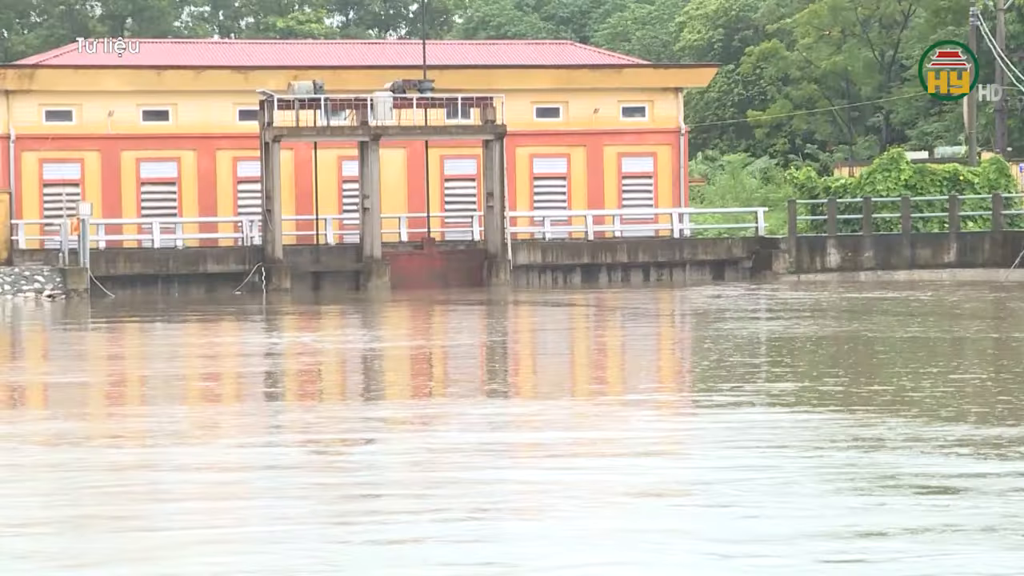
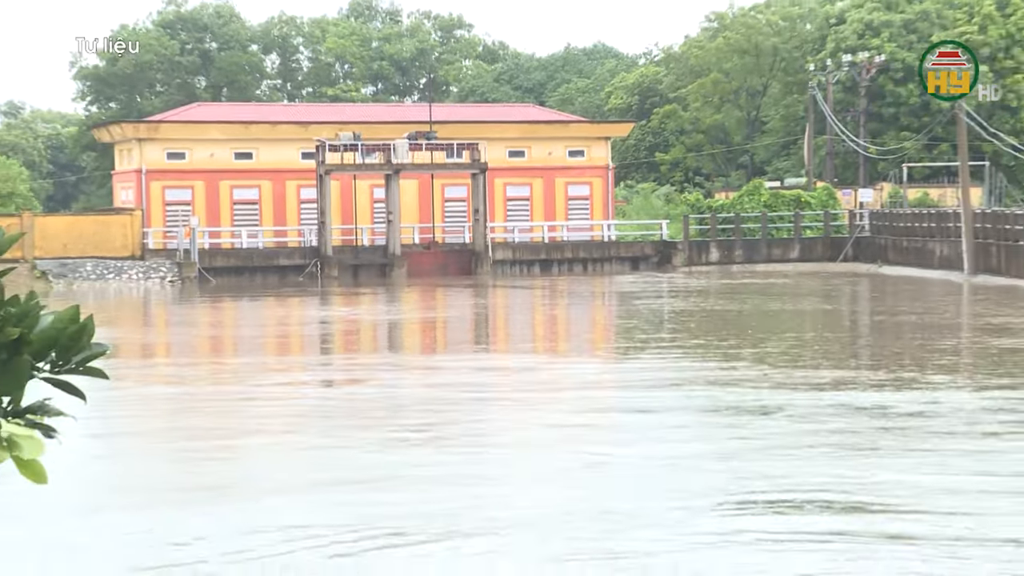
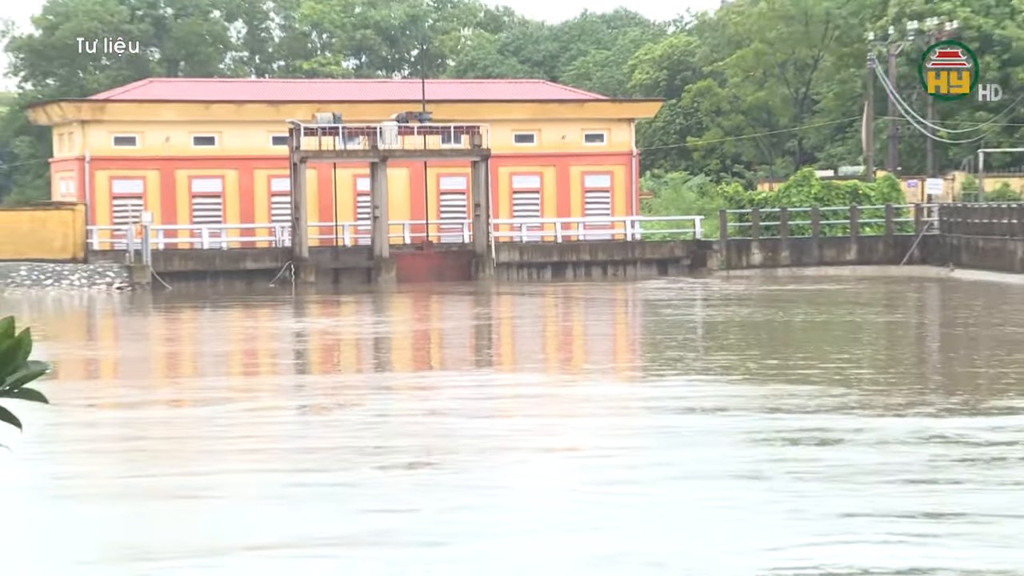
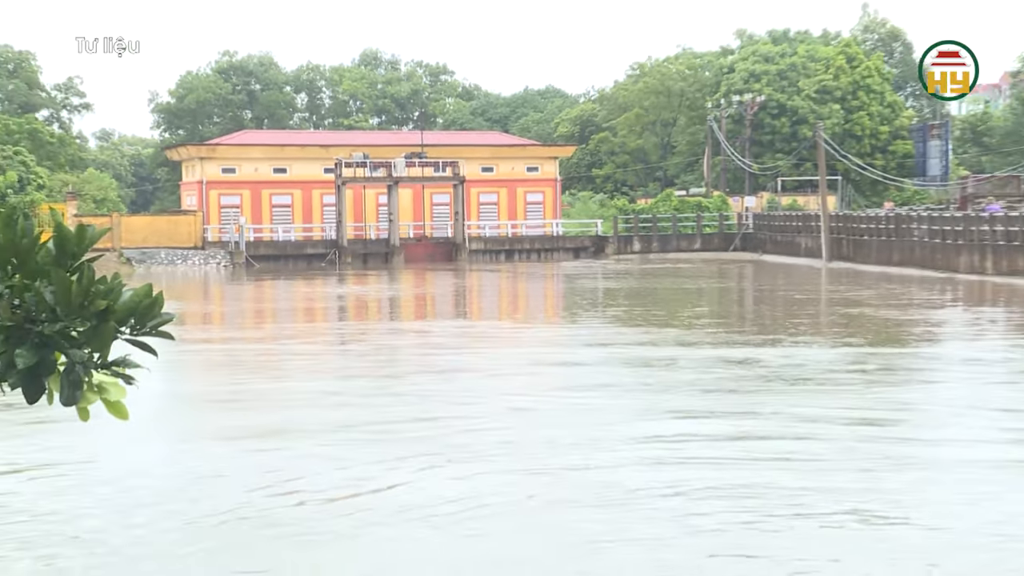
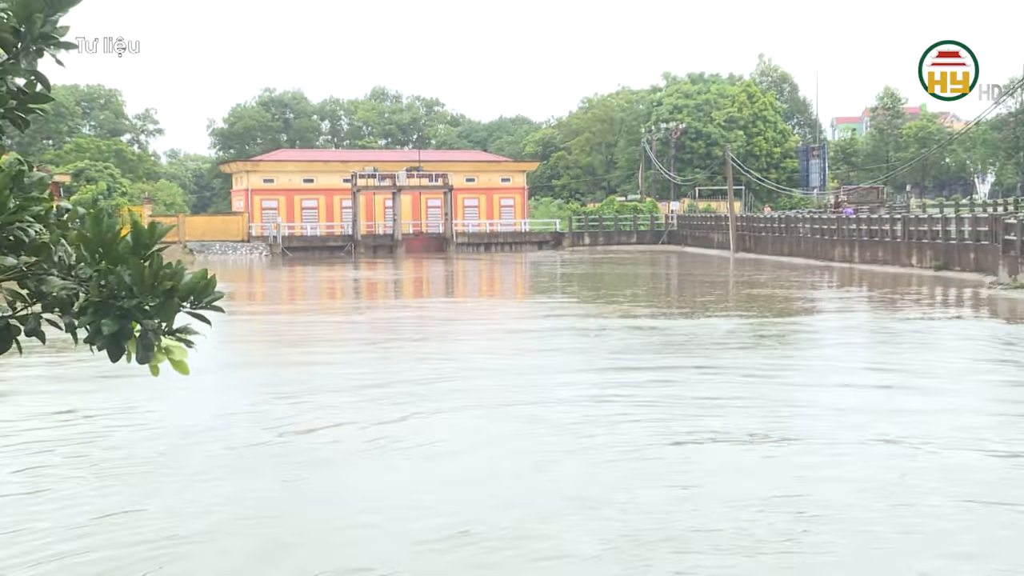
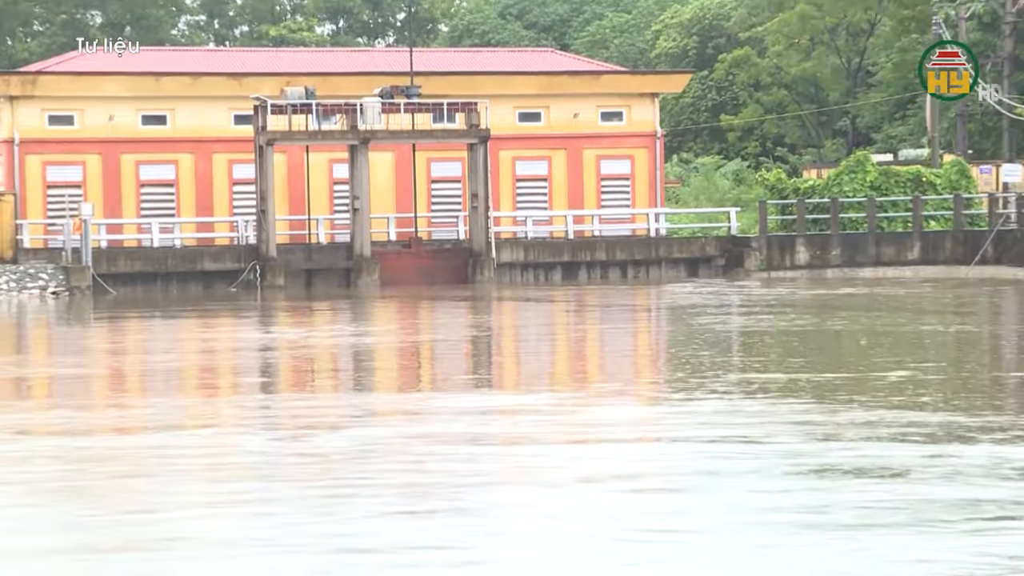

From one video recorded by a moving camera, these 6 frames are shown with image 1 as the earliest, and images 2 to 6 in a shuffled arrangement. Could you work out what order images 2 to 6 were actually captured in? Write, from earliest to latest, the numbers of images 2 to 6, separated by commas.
6, 3, 2, 4, 5
